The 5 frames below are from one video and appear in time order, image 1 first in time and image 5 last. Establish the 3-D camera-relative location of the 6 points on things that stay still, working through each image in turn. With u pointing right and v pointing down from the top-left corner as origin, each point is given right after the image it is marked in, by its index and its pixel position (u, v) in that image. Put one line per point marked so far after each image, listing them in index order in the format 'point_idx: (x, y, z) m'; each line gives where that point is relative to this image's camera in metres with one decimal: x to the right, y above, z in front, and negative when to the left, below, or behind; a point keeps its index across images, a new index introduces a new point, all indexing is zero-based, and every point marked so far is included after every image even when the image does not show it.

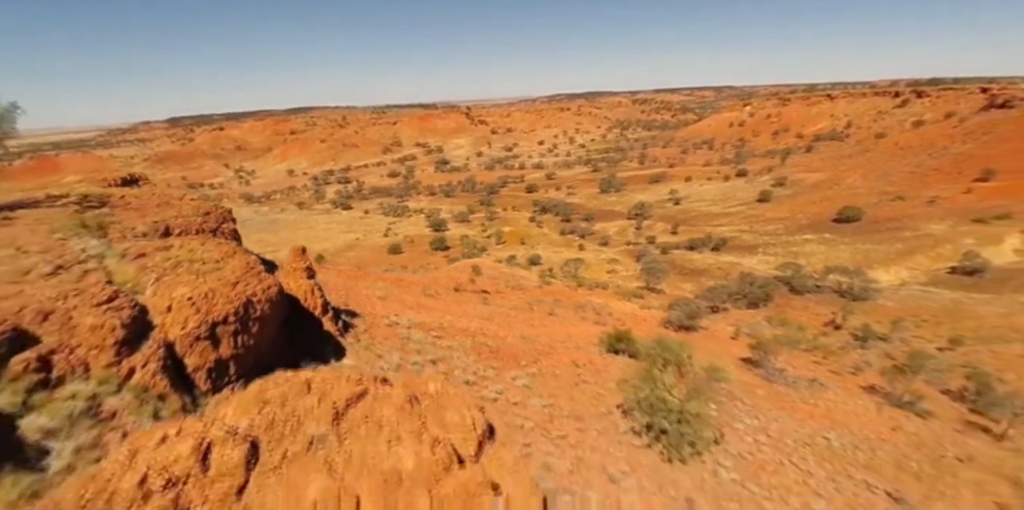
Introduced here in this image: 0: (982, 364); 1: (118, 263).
0: (+18.1, -4.2, +16.8) m
1: (-4.1, -0.1, +4.6) m
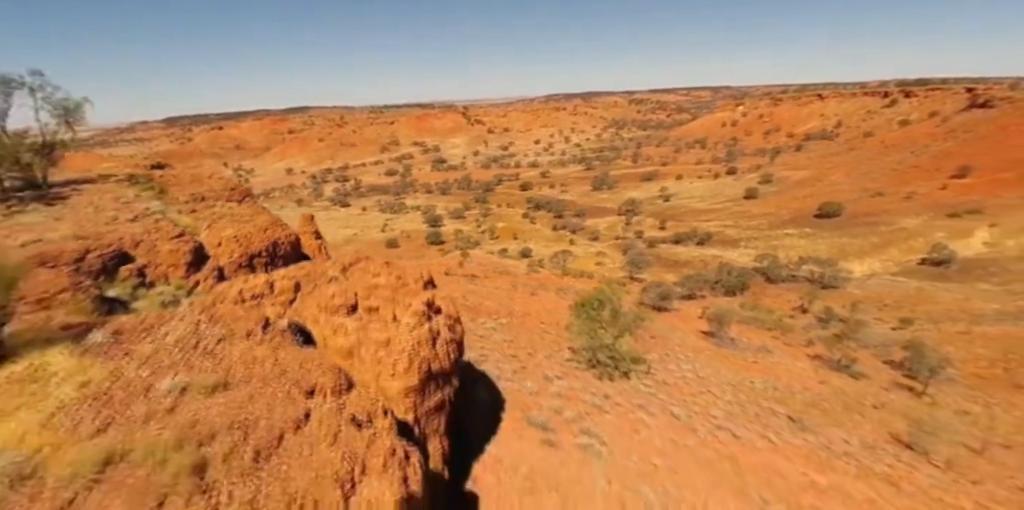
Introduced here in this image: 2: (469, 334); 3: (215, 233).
0: (+17.4, -3.6, +18.4) m
1: (-4.7, +0.5, +6.2) m
2: (-0.8, -1.4, +7.9) m
3: (-4.0, +0.2, +5.8) m
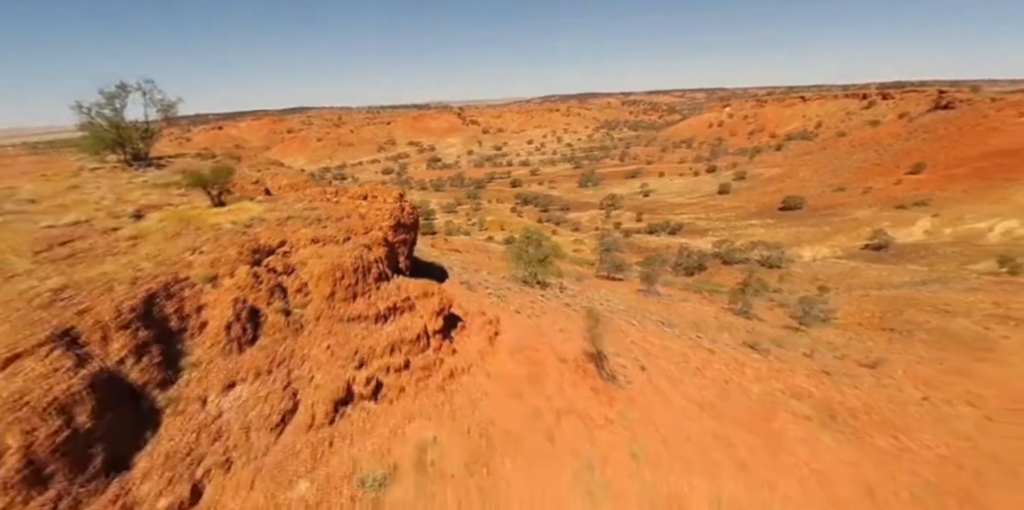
0: (+16.1, -2.3, +22.3) m
1: (-5.9, +1.8, +9.8) m
2: (-2.0, -0.1, +11.6) m
3: (-5.2, +1.5, +9.5) m
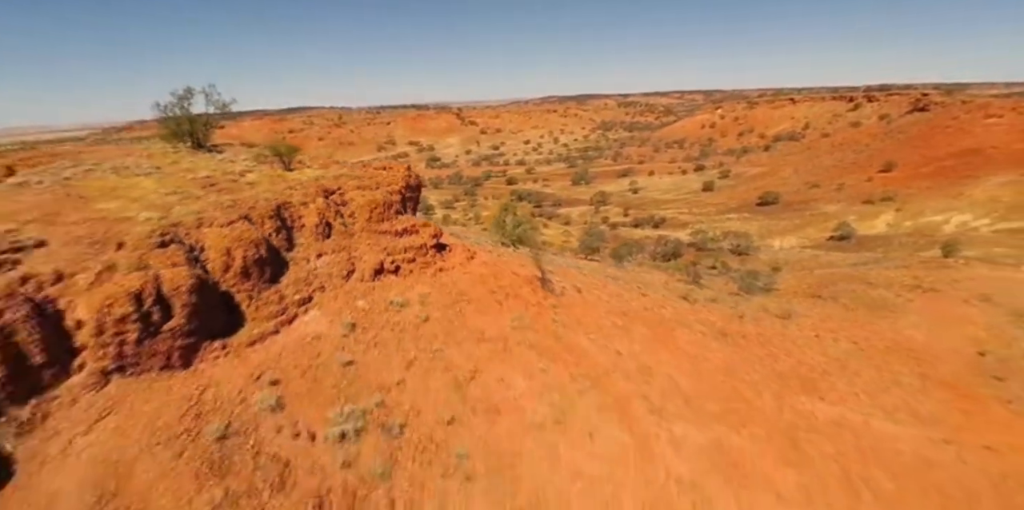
0: (+15.4, -1.3, +25.5) m
1: (-6.6, +3.0, +13.0) m
2: (-2.7, +1.0, +14.9) m
3: (-5.8, +2.7, +12.7) m
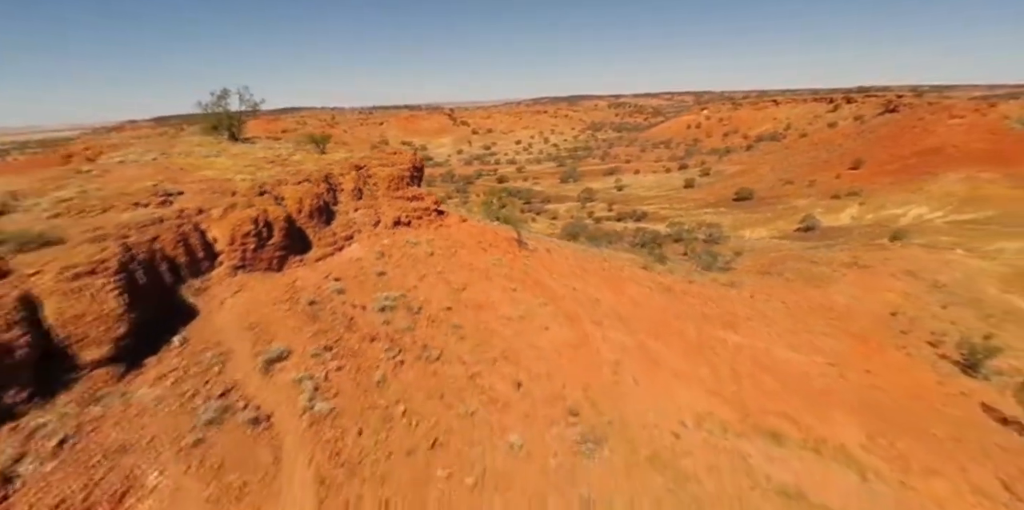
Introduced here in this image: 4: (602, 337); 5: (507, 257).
0: (+14.7, -0.2, +28.7) m
1: (-7.1, +4.0, +15.9) m
2: (-3.2, +2.0, +17.7) m
3: (-6.4, +3.7, +15.5) m
4: (+2.0, -1.8, +9.9) m
5: (-0.2, -0.1, +11.3) m
